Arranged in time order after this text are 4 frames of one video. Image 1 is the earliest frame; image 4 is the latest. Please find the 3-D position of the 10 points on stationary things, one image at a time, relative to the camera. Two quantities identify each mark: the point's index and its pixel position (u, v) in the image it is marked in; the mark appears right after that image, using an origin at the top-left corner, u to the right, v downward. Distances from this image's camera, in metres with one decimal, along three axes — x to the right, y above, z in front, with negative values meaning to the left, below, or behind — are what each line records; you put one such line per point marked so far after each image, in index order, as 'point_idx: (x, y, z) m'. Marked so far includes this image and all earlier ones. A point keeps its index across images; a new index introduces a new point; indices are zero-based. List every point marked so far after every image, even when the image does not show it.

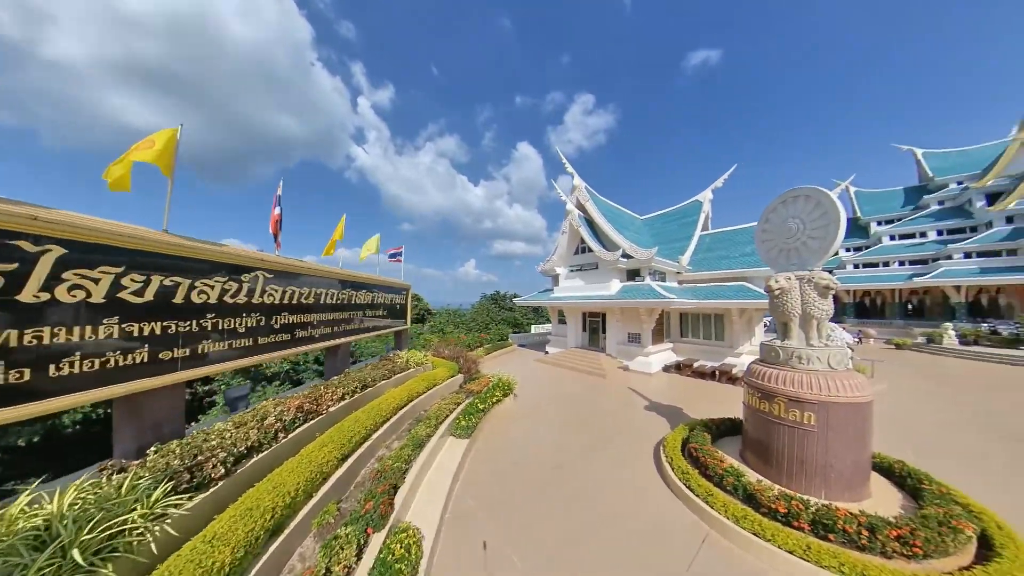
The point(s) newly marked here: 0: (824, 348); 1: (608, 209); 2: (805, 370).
0: (+4.2, -0.8, +4.5) m
1: (+3.6, +3.0, +12.3) m
2: (+3.9, -1.1, +4.4) m
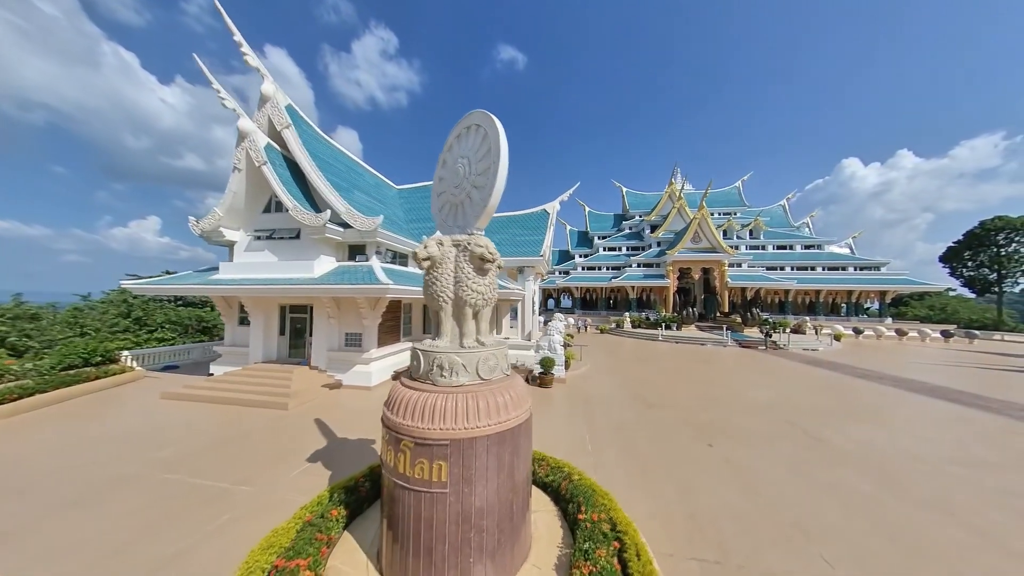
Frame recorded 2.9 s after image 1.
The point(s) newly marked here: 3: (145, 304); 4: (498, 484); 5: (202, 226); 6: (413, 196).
0: (-0.3, -0.5, +2.8) m
1: (-4.9, +3.4, +9.0) m
2: (-0.5, -0.8, +2.6) m
3: (-18.5, -0.8, +16.6) m
4: (-0.1, -1.5, +2.6) m
5: (-7.9, +1.6, +8.4) m
6: (-4.0, +3.7, +13.2) m
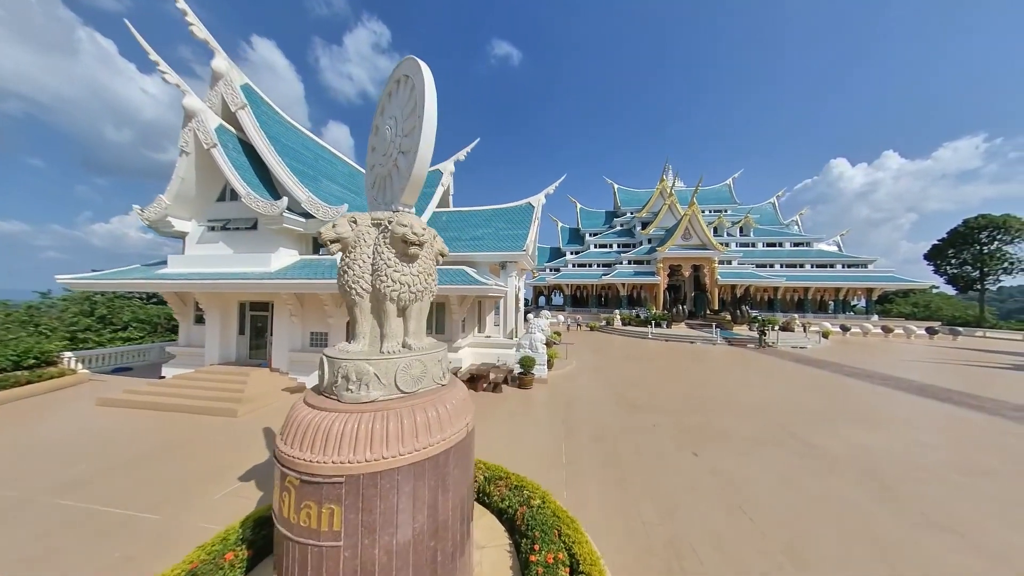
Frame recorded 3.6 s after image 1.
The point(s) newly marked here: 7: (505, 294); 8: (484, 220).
0: (-0.8, -0.5, +2.3) m
1: (-5.5, +3.5, +8.3) m
2: (-1.0, -0.8, +2.1) m
3: (-19.2, -0.6, +15.6) m
4: (-0.6, -1.4, +2.0) m
5: (-8.5, +1.7, +7.7) m
6: (-4.6, +3.9, +12.5) m
7: (-0.3, -0.2, +12.2) m
8: (-1.2, +2.9, +13.8) m
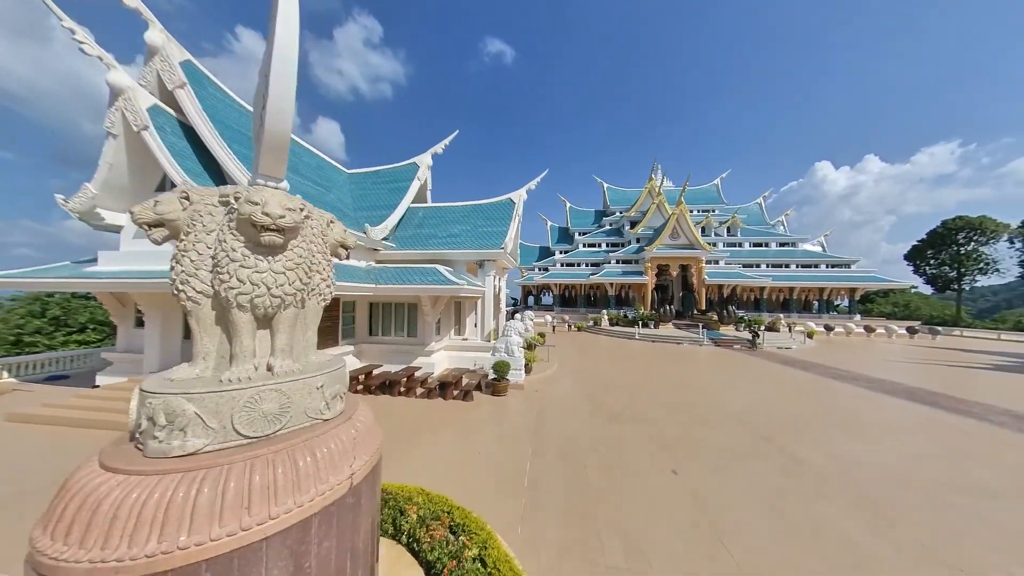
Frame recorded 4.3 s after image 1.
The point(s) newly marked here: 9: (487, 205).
0: (-1.3, -0.5, +1.6) m
1: (-6.2, +3.6, +7.6) m
2: (-1.5, -0.8, +1.5) m
3: (-20.1, -0.6, +14.5) m
4: (-1.1, -1.5, +1.4) m
5: (-9.1, +1.7, +6.9) m
6: (-5.4, +3.9, +11.8) m
7: (-1.0, -0.2, +11.5) m
8: (-2.0, +2.9, +13.2) m
9: (-1.0, +3.4, +13.4) m
